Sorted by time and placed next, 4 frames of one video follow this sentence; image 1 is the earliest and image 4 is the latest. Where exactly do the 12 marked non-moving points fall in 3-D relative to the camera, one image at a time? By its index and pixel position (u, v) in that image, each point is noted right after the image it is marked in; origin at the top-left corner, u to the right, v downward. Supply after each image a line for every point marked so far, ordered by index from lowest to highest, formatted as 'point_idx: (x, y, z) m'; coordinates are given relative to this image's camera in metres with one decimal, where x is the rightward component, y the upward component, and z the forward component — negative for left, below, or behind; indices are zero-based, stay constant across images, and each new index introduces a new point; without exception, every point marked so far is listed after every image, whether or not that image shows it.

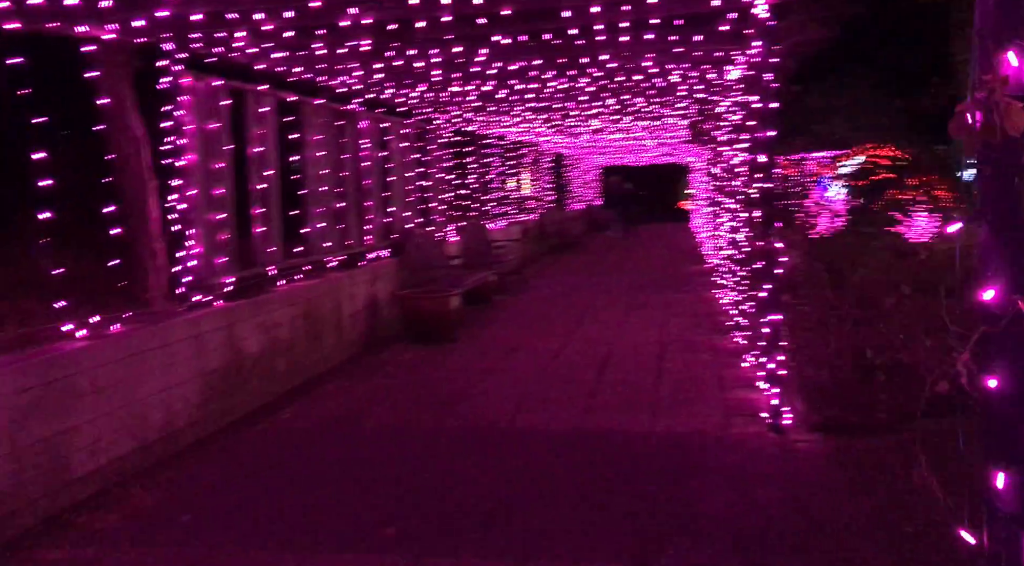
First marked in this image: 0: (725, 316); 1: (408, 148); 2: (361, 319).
0: (+2.3, -0.4, +8.9) m
1: (-1.3, +1.7, +9.9) m
2: (-1.5, -0.4, +7.9) m
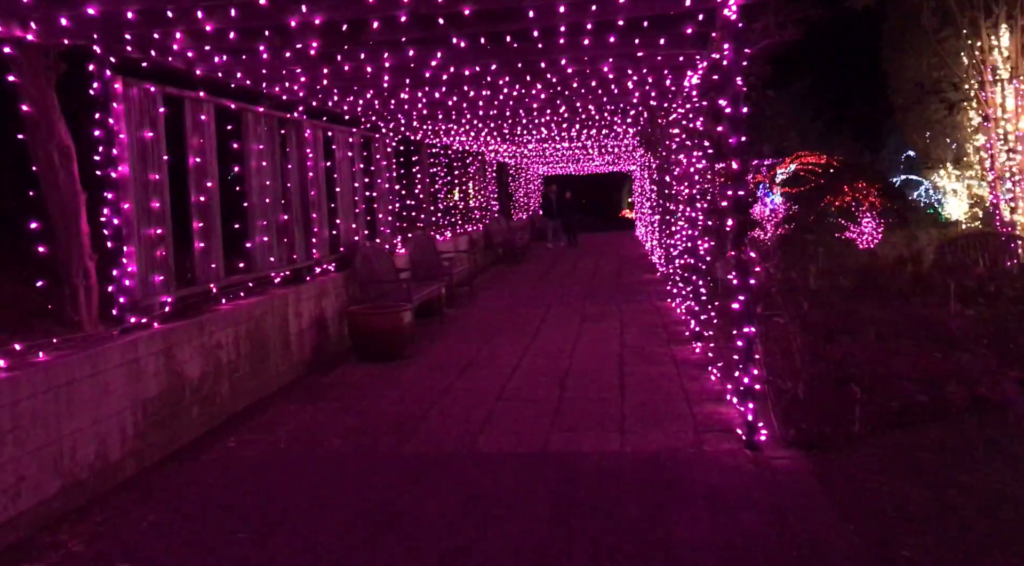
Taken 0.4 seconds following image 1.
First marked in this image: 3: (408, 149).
0: (+1.8, -0.5, +8.8) m
1: (-1.9, +1.5, +9.5) m
2: (-1.9, -0.5, +7.5) m
3: (-1.6, +2.1, +12.4) m
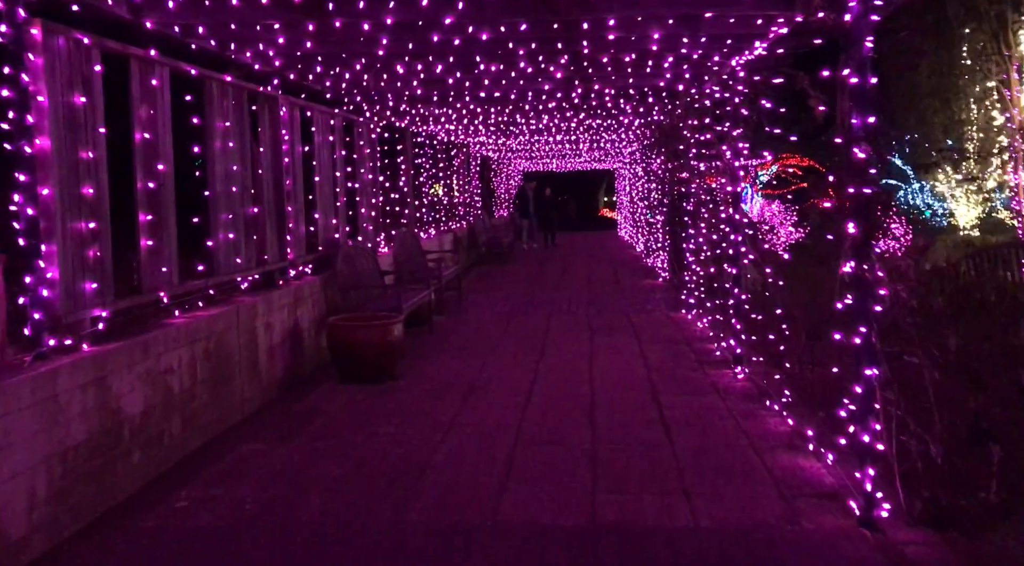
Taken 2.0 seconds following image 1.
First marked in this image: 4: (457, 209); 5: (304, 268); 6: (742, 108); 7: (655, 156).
0: (+1.9, -0.6, +7.7) m
1: (-1.8, +1.4, +8.3) m
2: (-1.8, -0.6, +6.3) m
3: (-1.7, +2.0, +11.2) m
4: (-1.1, +1.4, +15.5) m
5: (-1.9, +0.1, +7.3) m
6: (+1.8, +1.3, +6.2) m
7: (+2.2, +2.0, +12.6) m
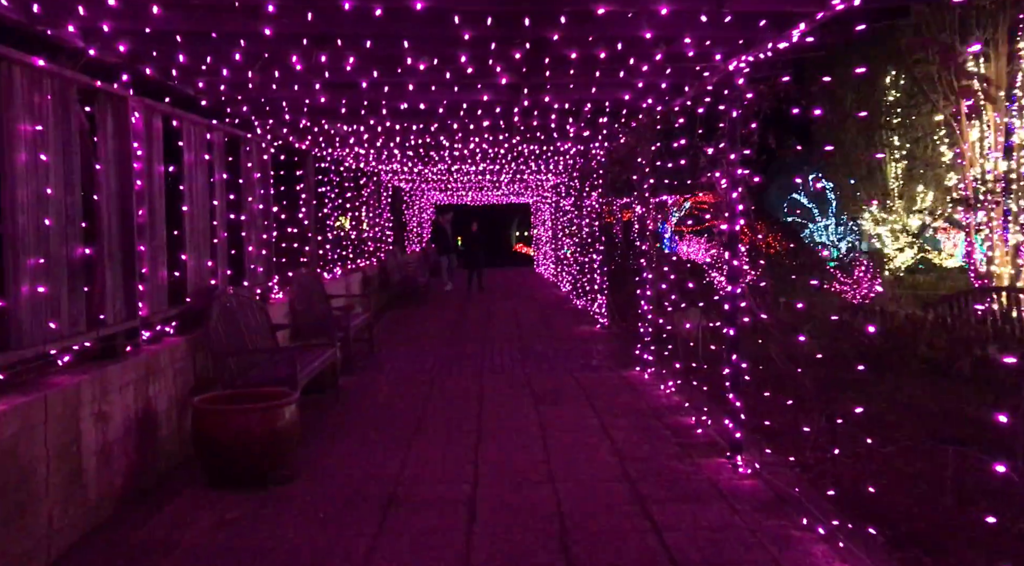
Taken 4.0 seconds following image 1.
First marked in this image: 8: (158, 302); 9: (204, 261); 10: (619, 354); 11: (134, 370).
0: (+1.3, -1.0, +6.3) m
1: (-2.4, +1.0, +6.5) m
2: (-2.2, -1.0, +4.4) m
3: (-2.6, +1.4, +9.4) m
4: (-2.5, +0.7, +13.7) m
5: (-2.4, -0.3, +5.4) m
6: (+1.4, +1.0, +4.8) m
7: (+1.1, +1.3, +11.3) m
8: (-2.4, -0.1, +5.4) m
9: (-2.4, +0.2, +6.3) m
10: (+1.2, -0.8, +9.1) m
11: (-2.2, -0.5, +4.7) m
